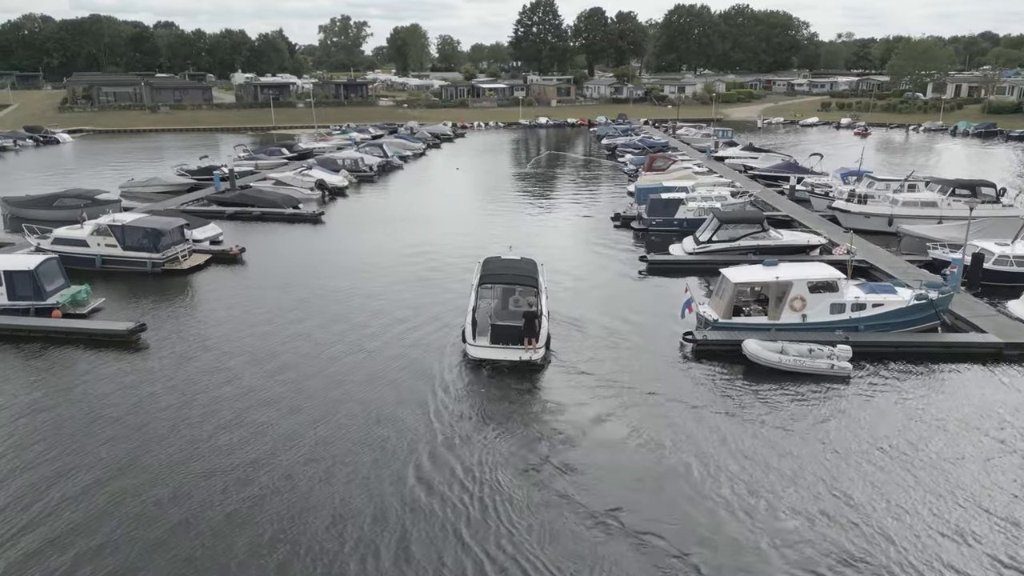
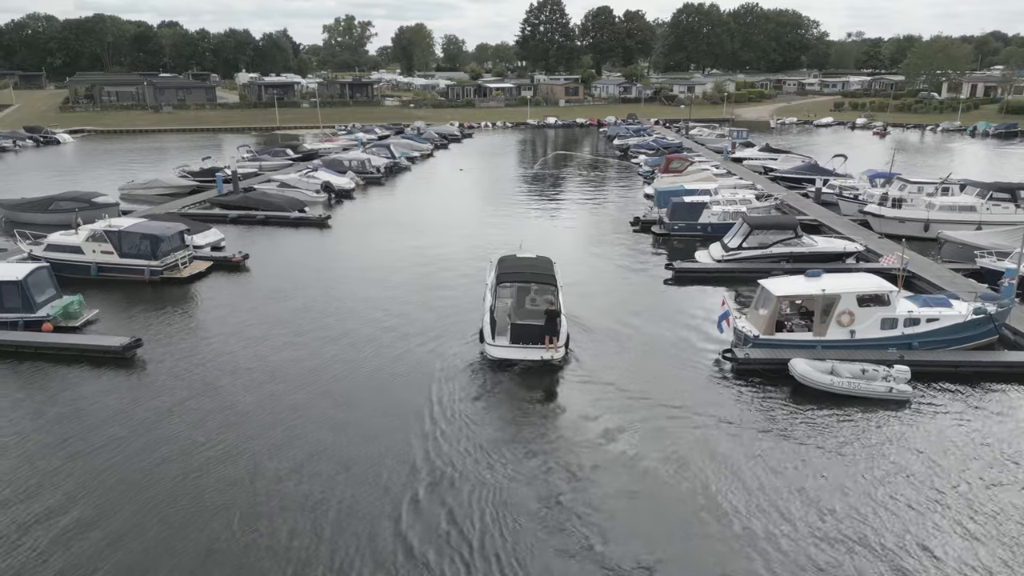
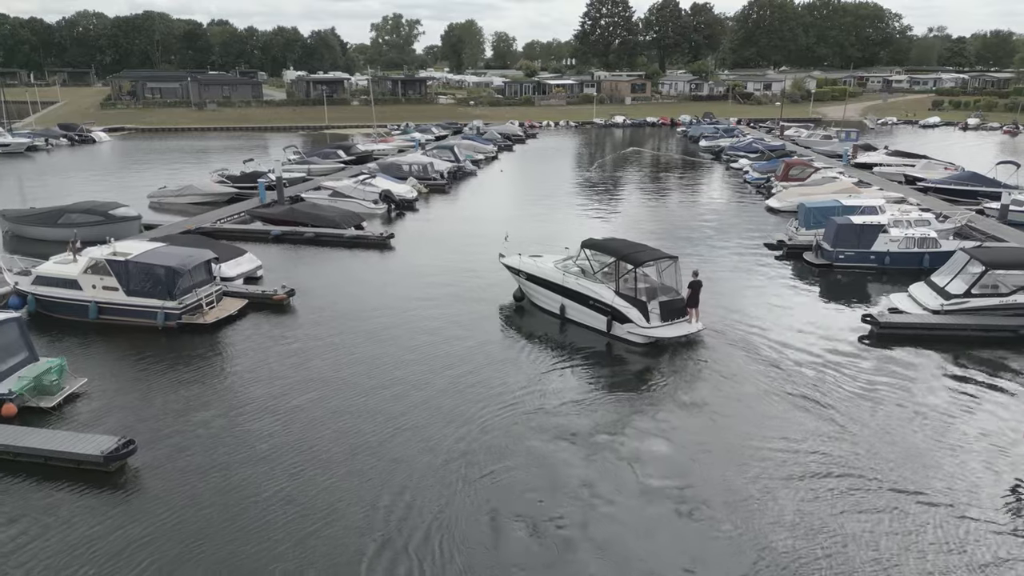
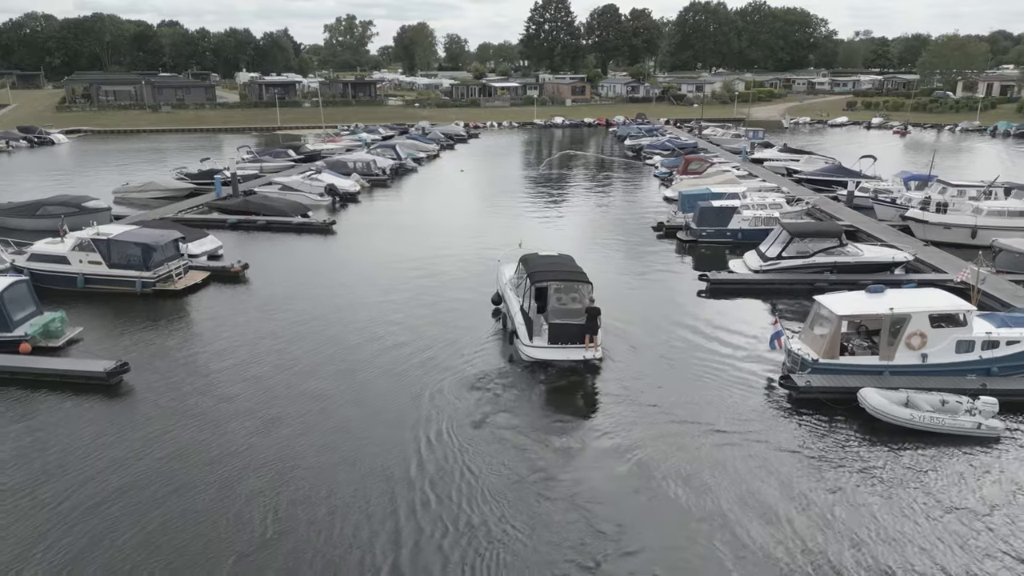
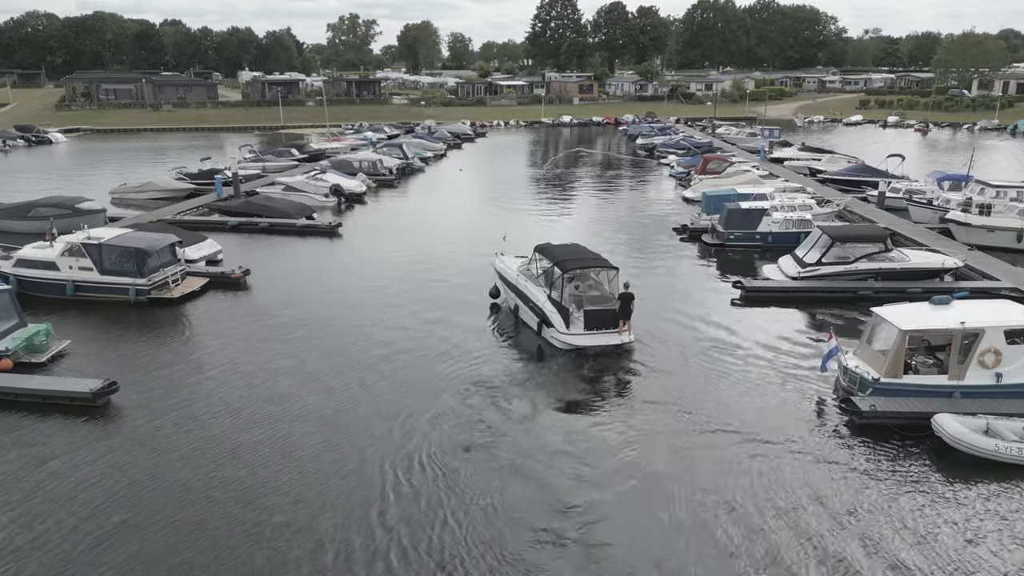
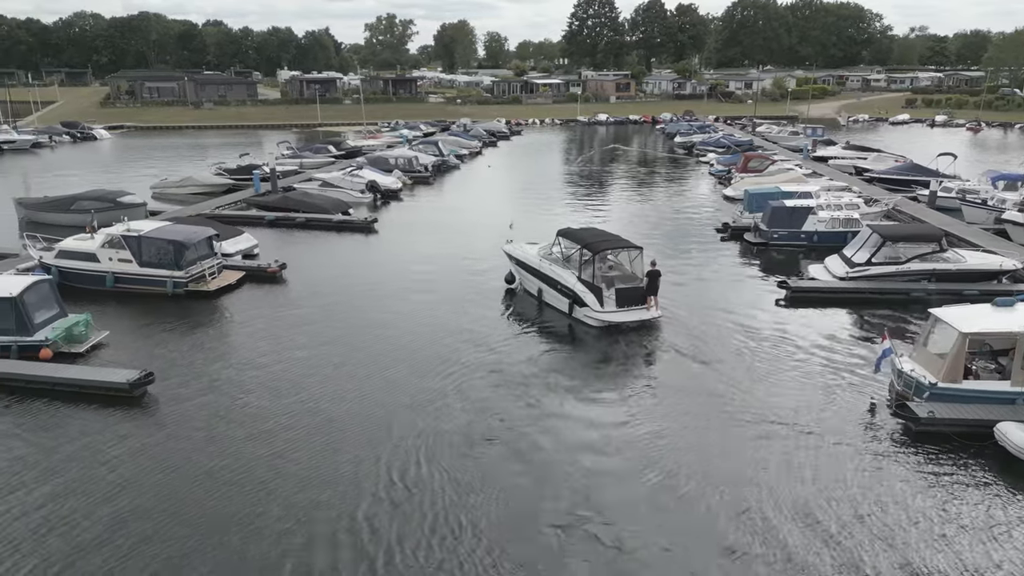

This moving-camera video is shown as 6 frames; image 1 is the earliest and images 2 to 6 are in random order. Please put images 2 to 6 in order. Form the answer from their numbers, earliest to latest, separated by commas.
2, 4, 5, 6, 3
